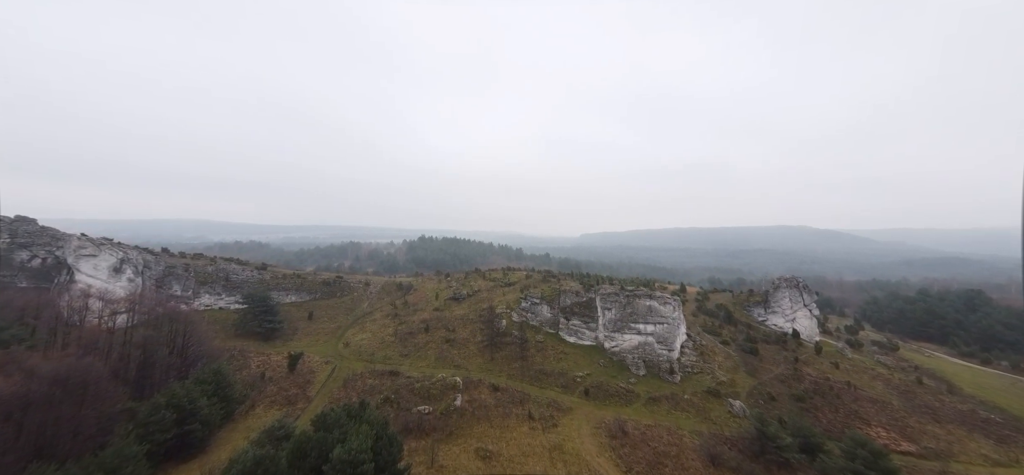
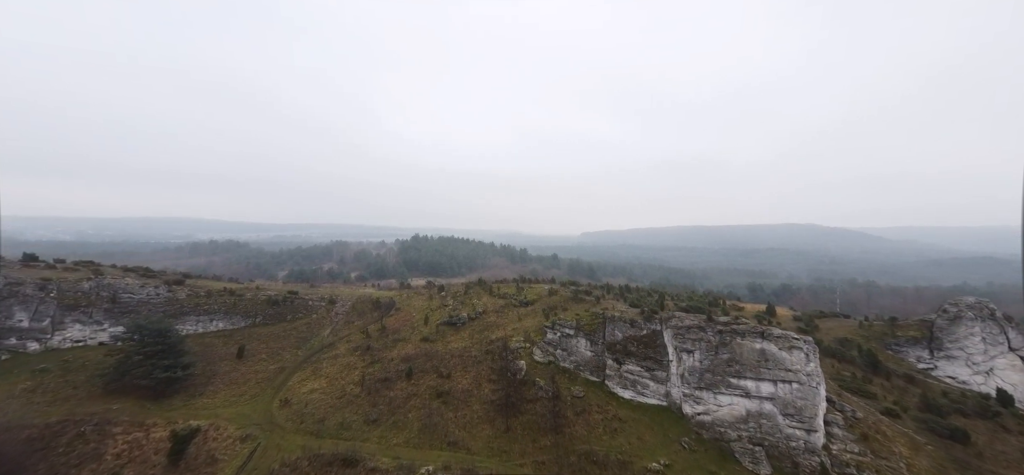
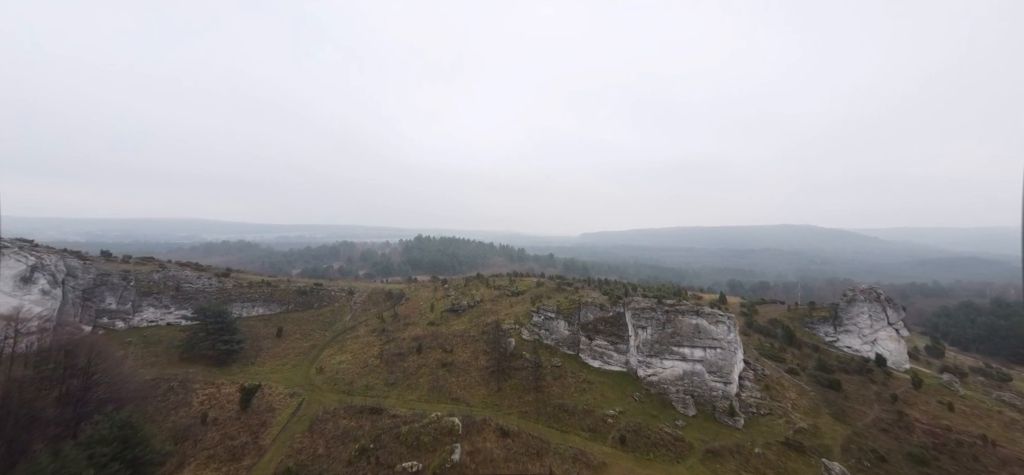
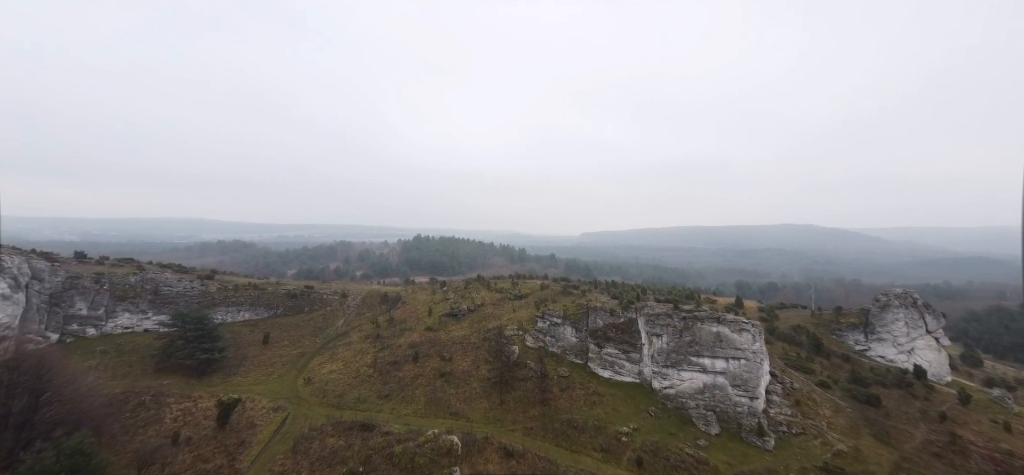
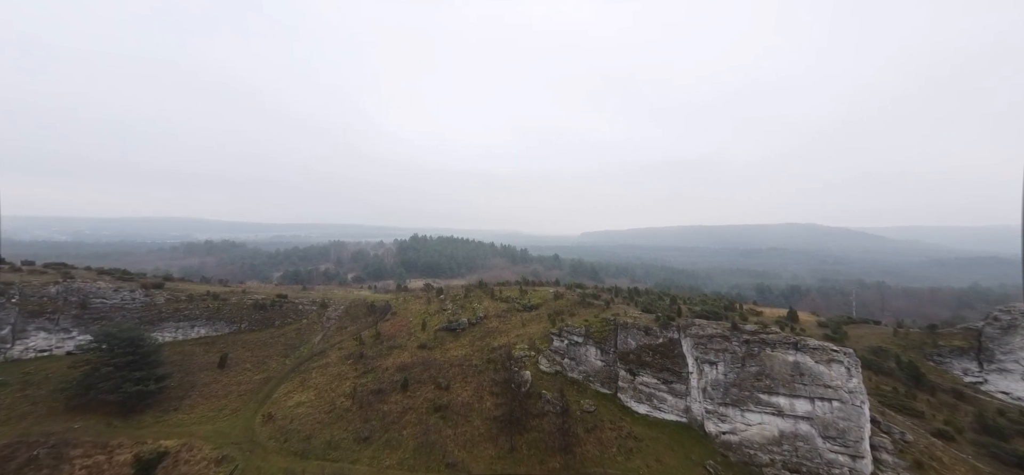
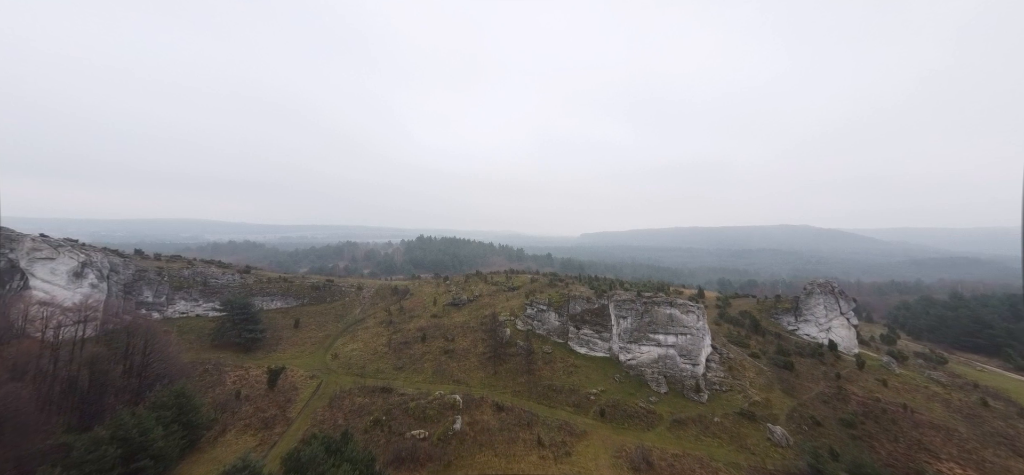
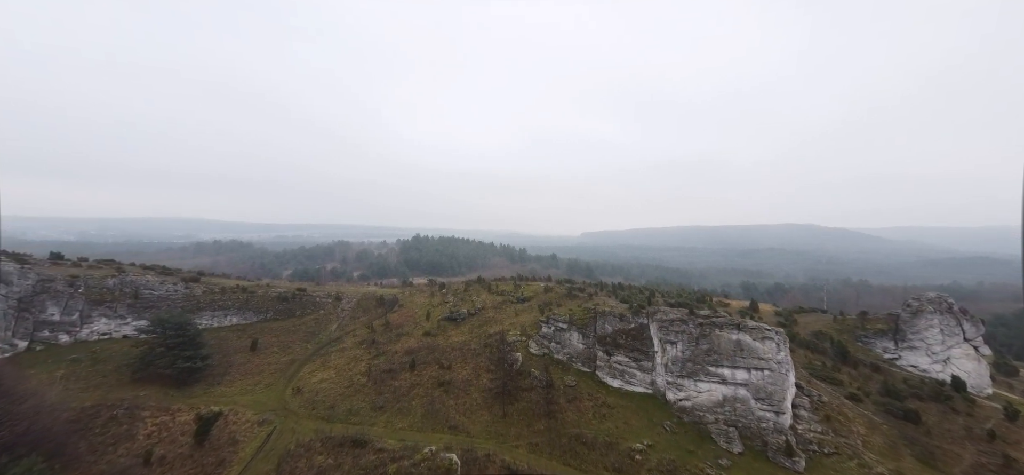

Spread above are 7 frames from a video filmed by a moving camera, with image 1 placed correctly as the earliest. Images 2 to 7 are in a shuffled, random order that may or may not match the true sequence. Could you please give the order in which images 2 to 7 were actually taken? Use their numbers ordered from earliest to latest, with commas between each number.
6, 3, 4, 7, 2, 5
